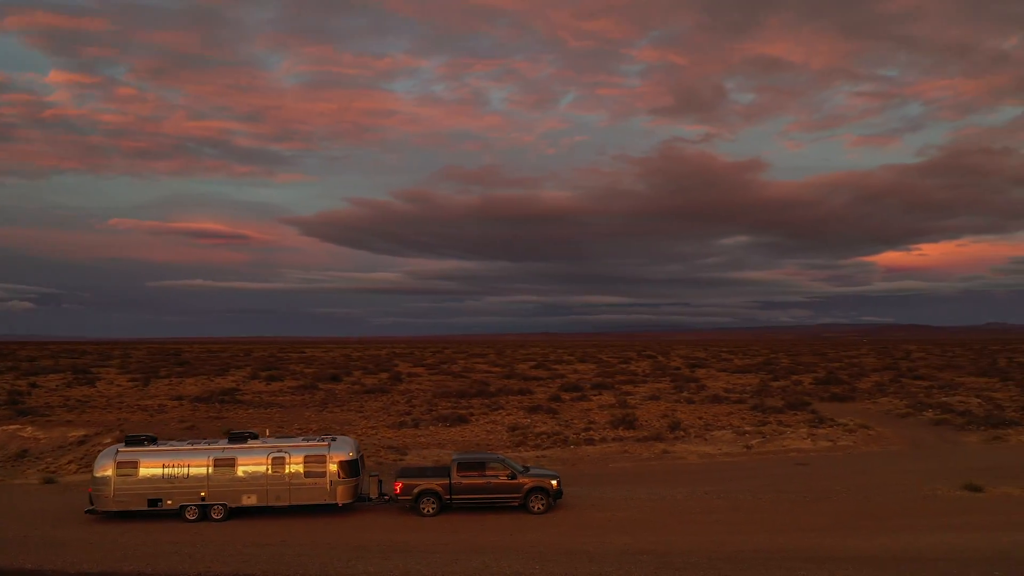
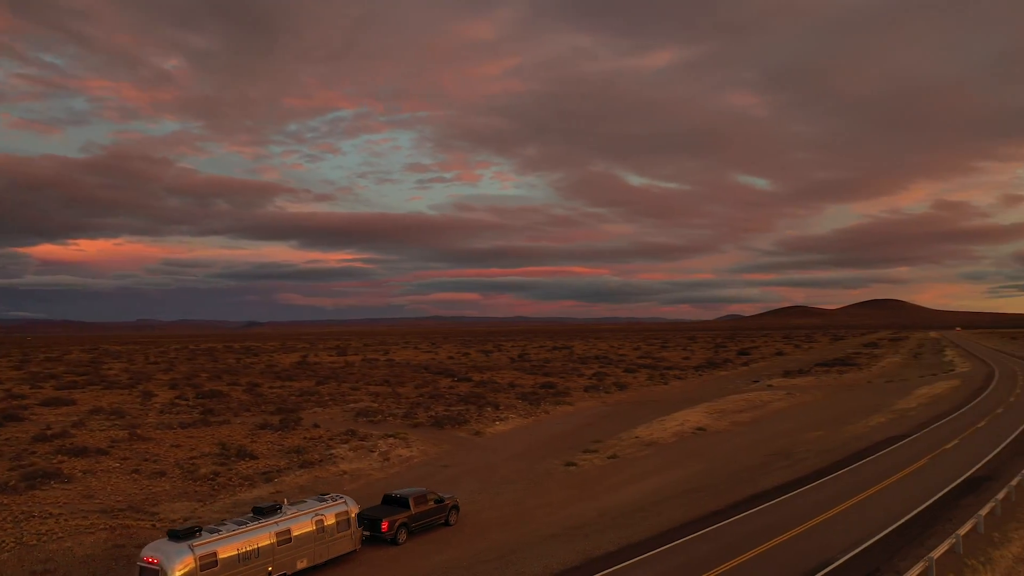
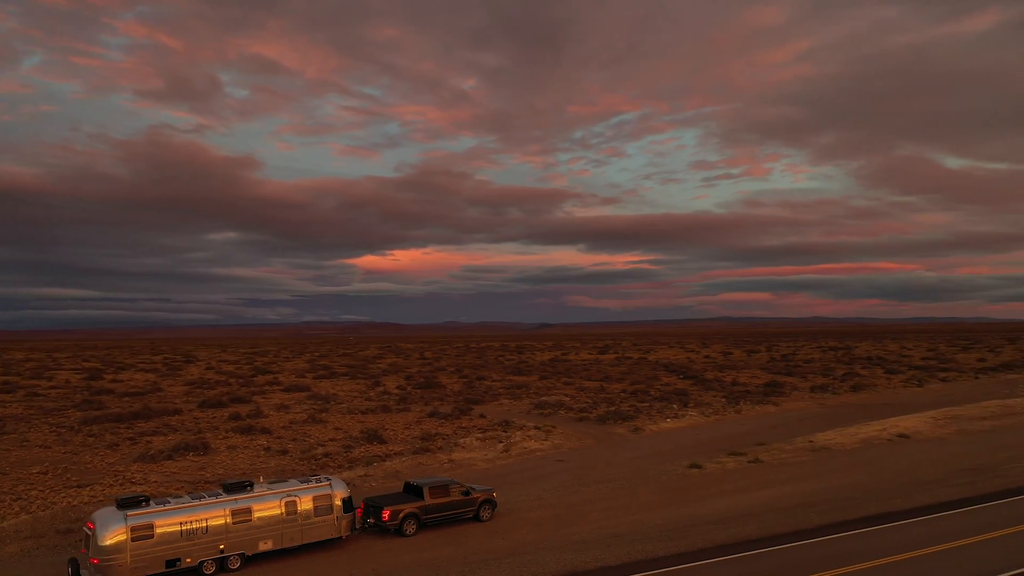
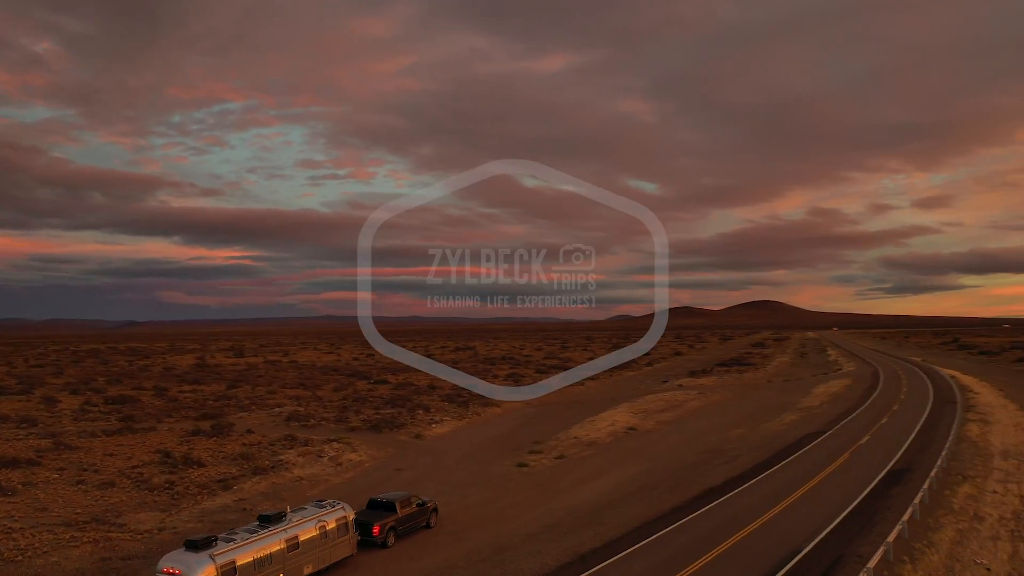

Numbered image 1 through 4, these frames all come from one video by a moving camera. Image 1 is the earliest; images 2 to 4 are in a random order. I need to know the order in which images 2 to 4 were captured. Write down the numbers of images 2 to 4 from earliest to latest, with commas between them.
3, 2, 4
